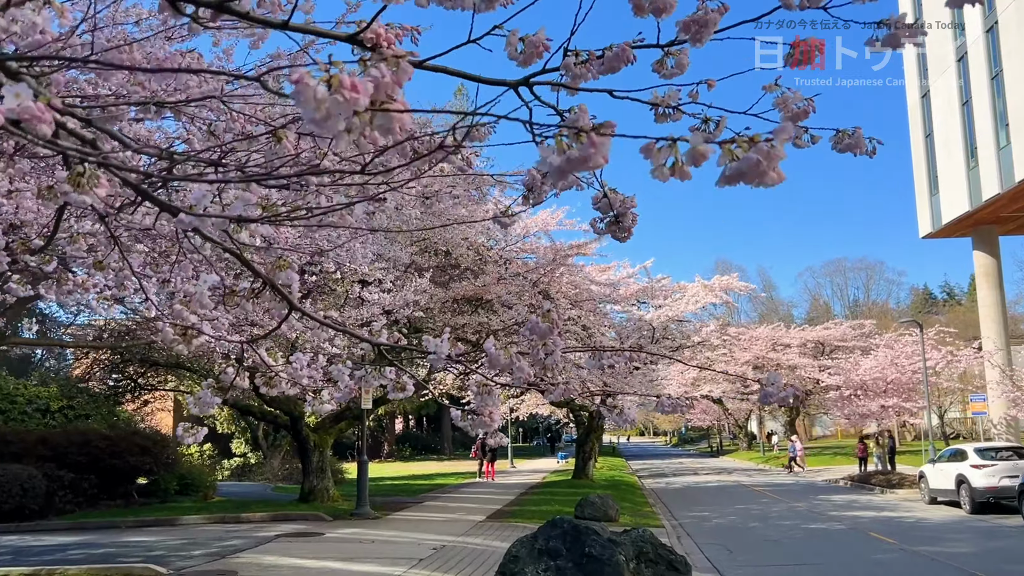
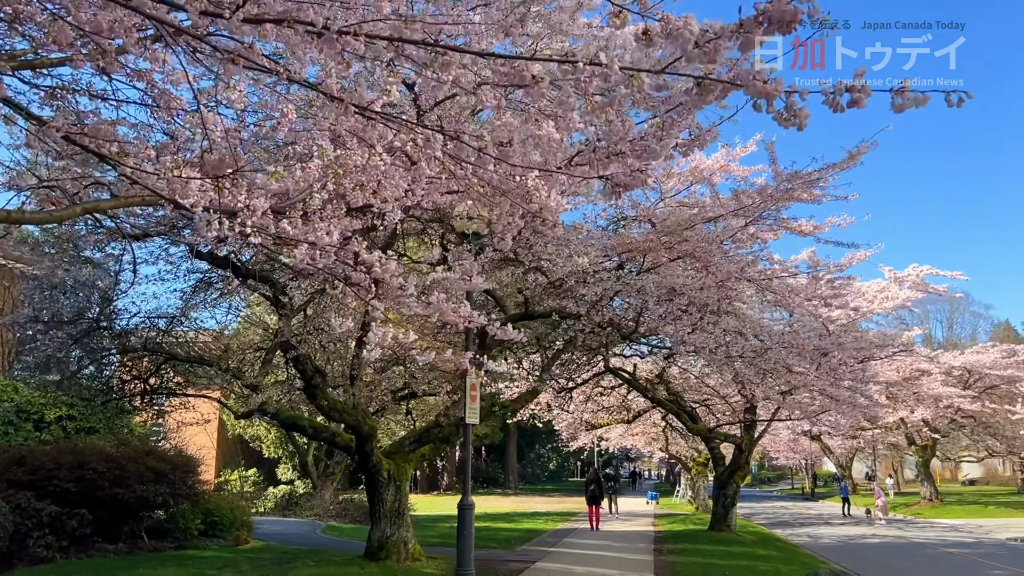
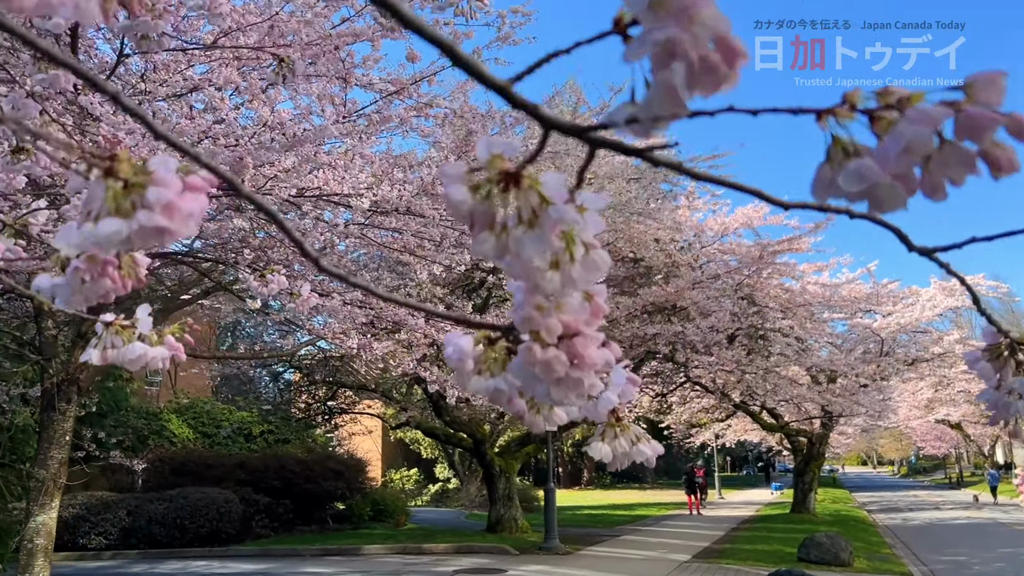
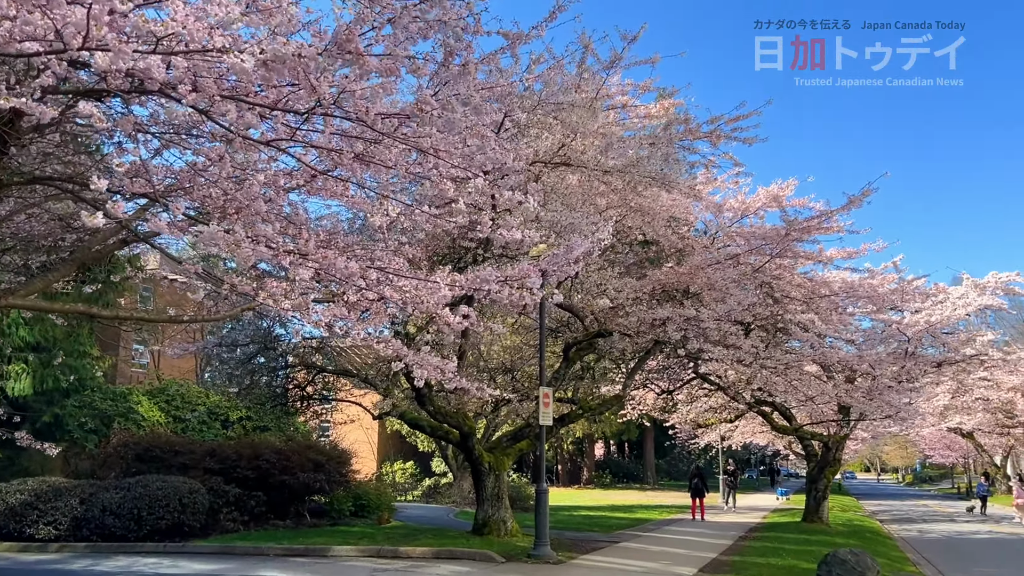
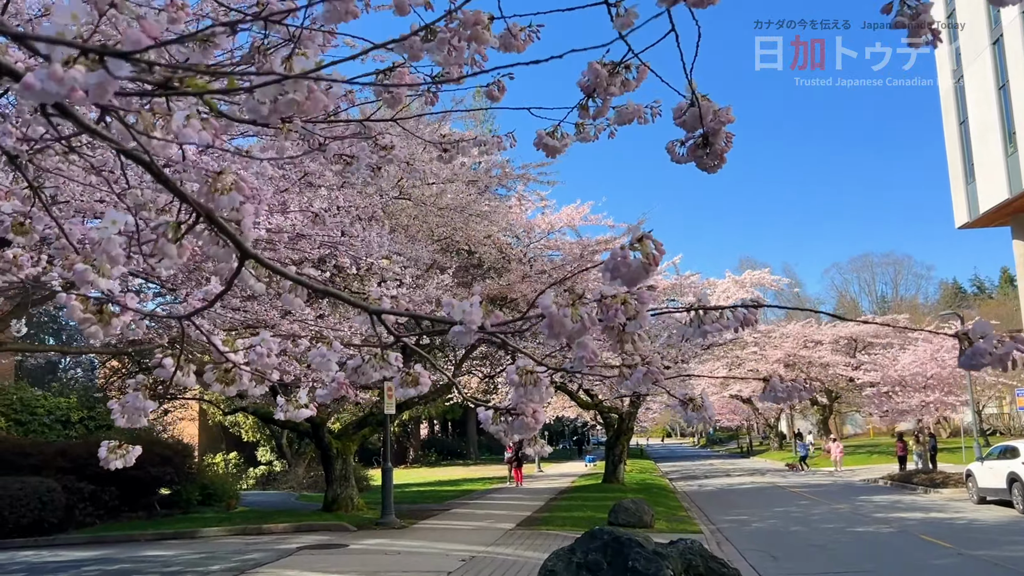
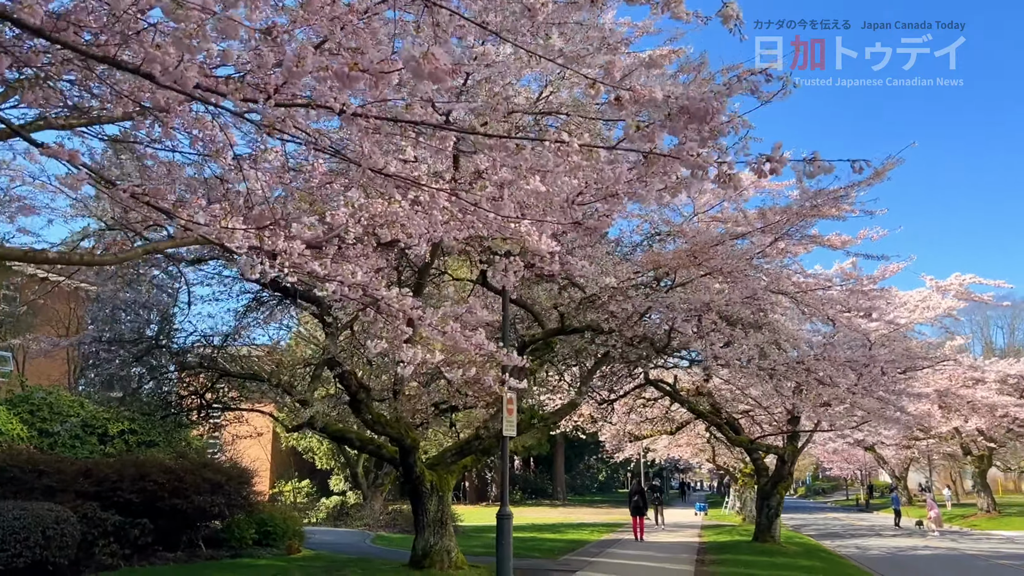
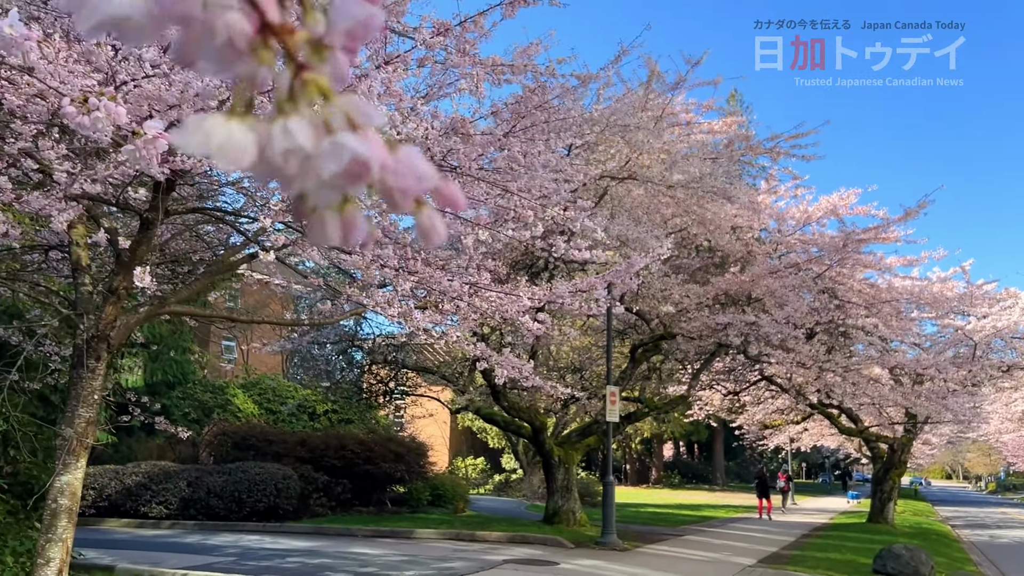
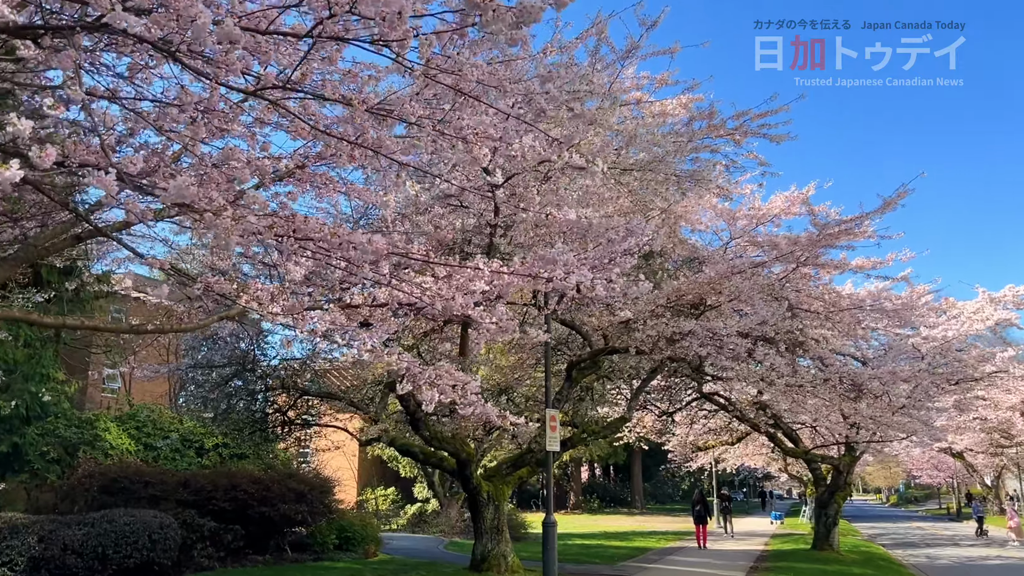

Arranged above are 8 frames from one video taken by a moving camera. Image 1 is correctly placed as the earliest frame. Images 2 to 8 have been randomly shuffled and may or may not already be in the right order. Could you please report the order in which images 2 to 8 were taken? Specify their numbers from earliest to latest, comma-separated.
5, 3, 7, 4, 8, 6, 2
